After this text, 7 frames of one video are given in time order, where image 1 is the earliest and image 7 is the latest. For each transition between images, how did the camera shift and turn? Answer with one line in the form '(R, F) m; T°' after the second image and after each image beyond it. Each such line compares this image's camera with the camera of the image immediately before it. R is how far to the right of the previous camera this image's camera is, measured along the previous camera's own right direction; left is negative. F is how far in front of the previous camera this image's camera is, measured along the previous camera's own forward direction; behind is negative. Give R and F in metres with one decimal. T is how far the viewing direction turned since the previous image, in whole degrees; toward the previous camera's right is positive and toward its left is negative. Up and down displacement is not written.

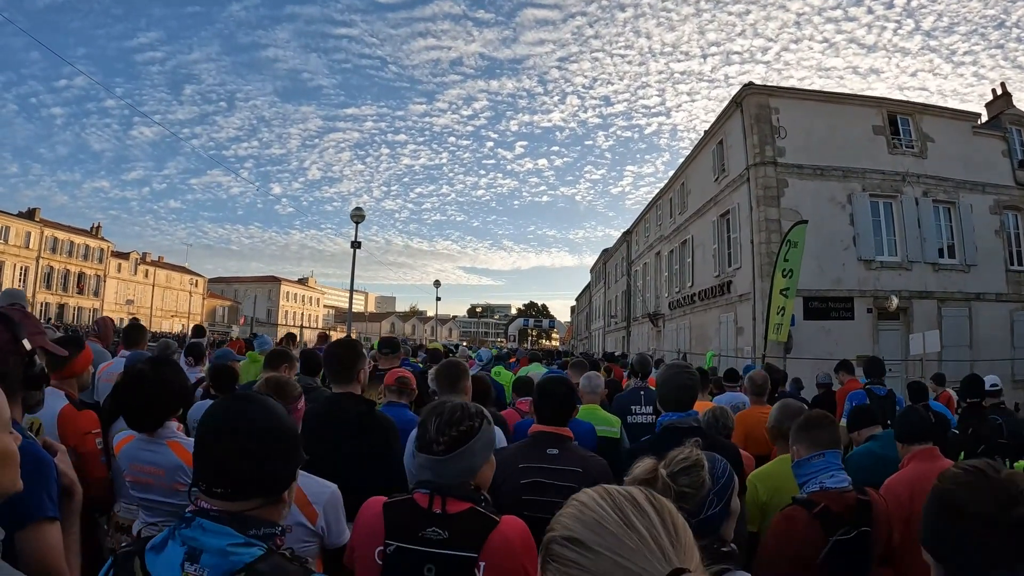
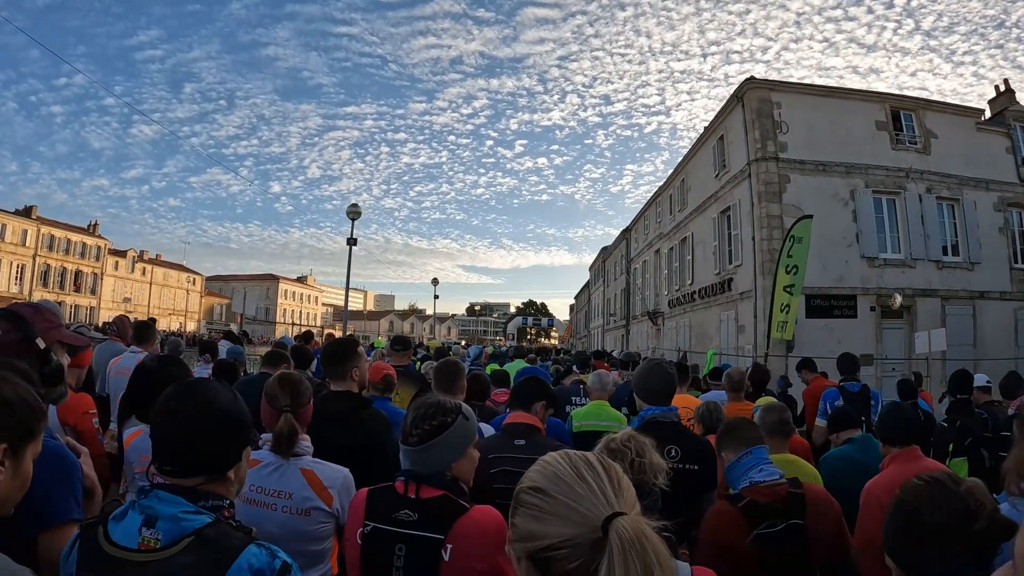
(+0.1, +0.2) m; 0°
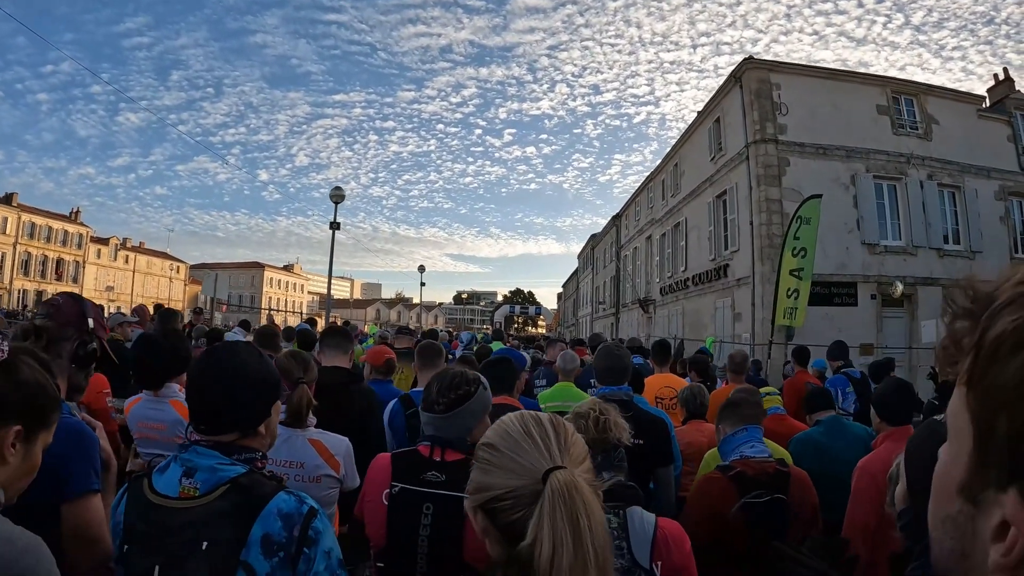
(0.0, +0.5) m; +1°
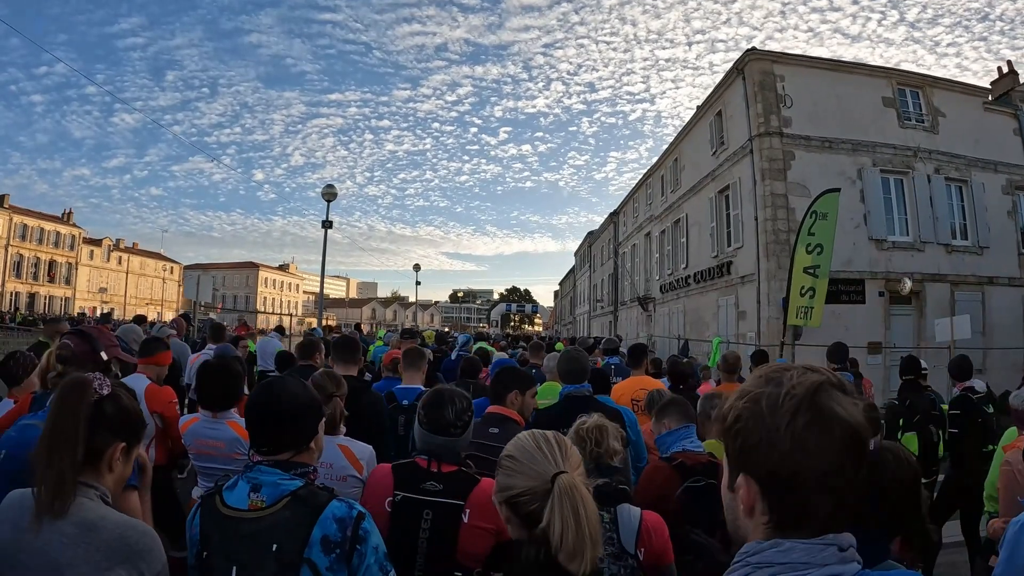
(0.0, +0.4) m; 0°
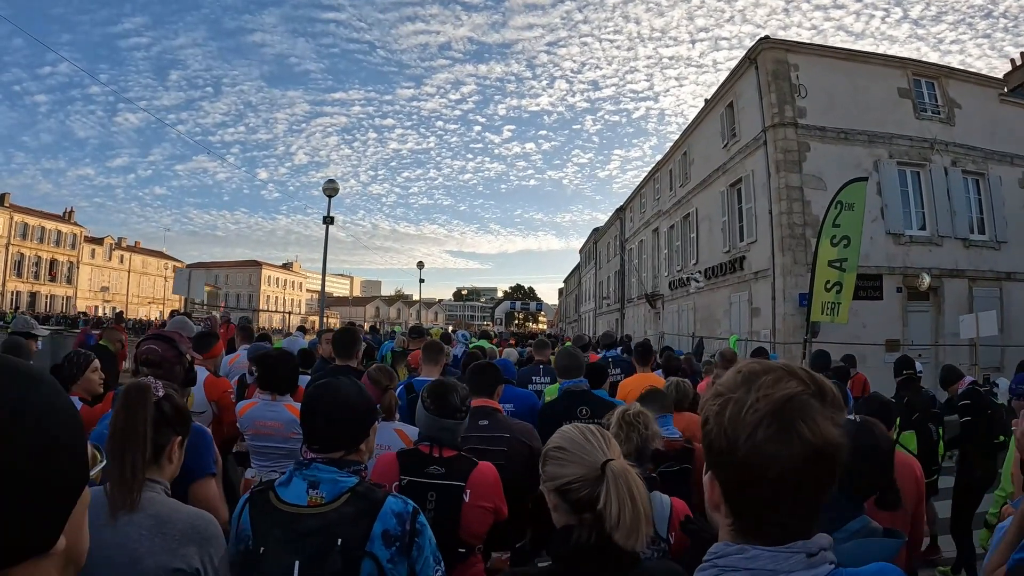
(-0.1, +0.3) m; 0°
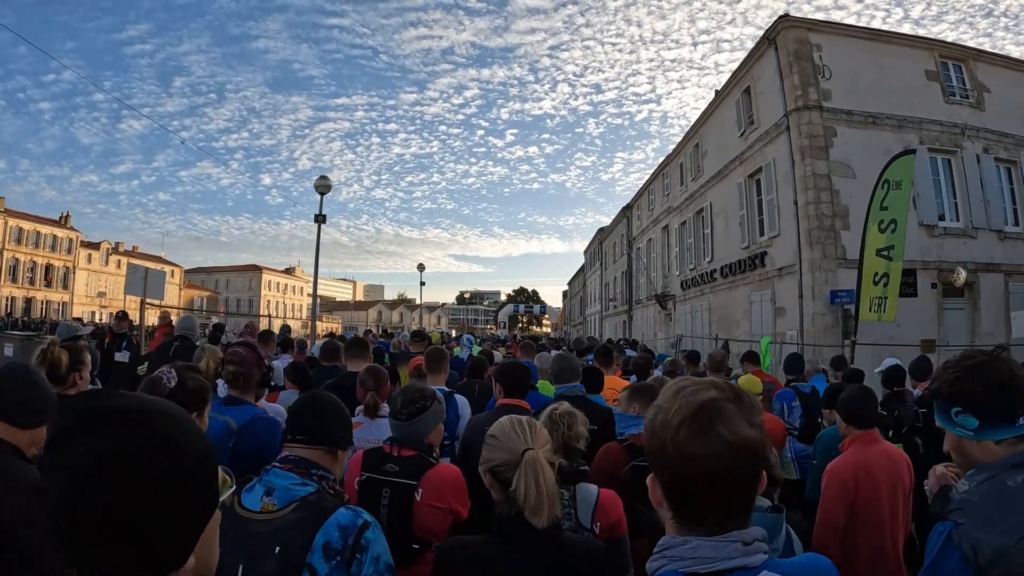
(0.0, +0.9) m; 0°
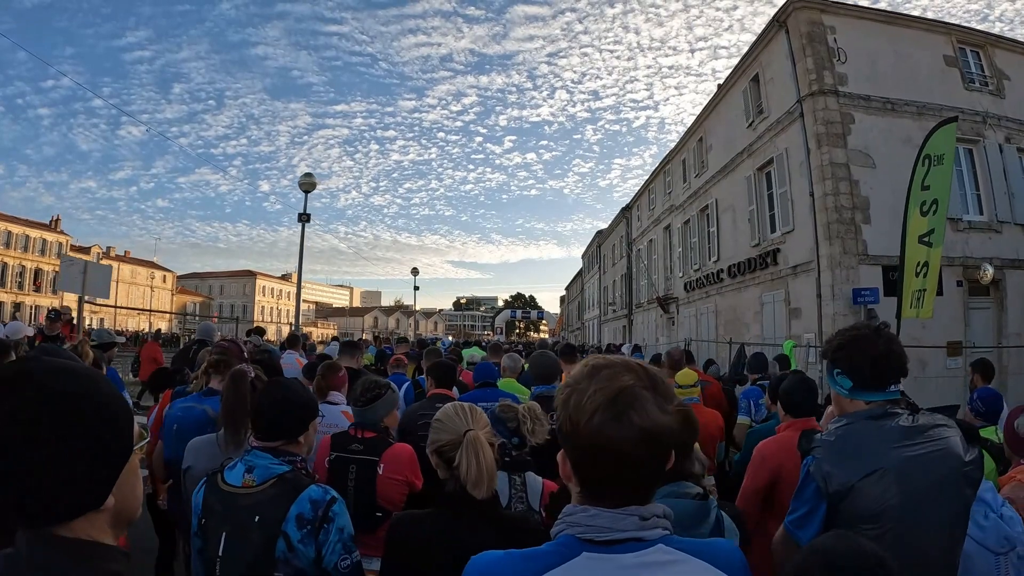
(+0.1, +0.8) m; 0°
